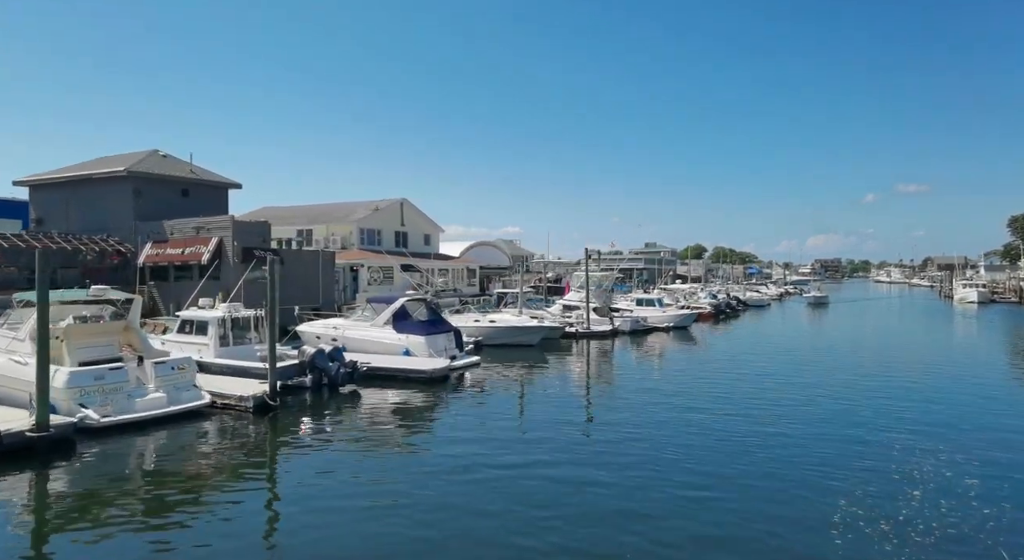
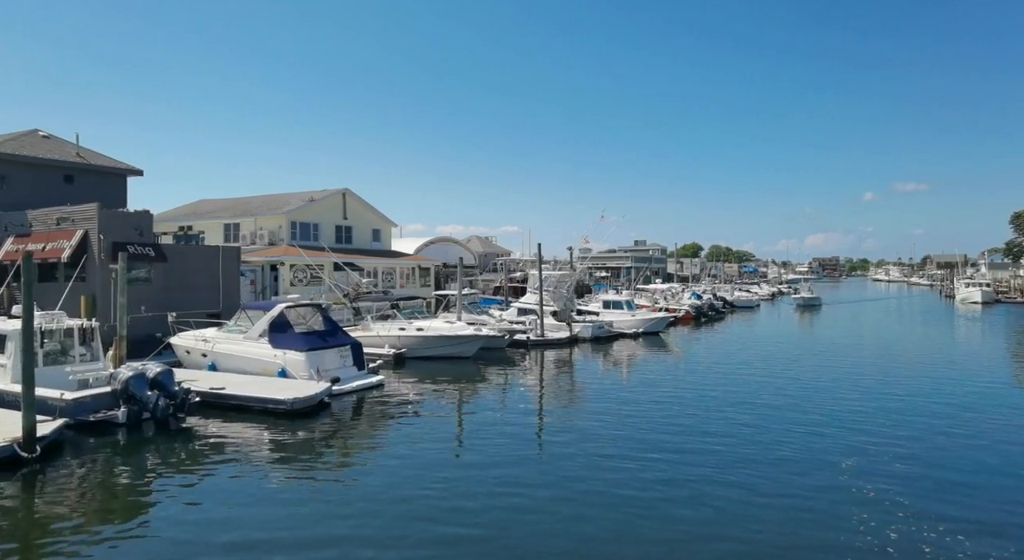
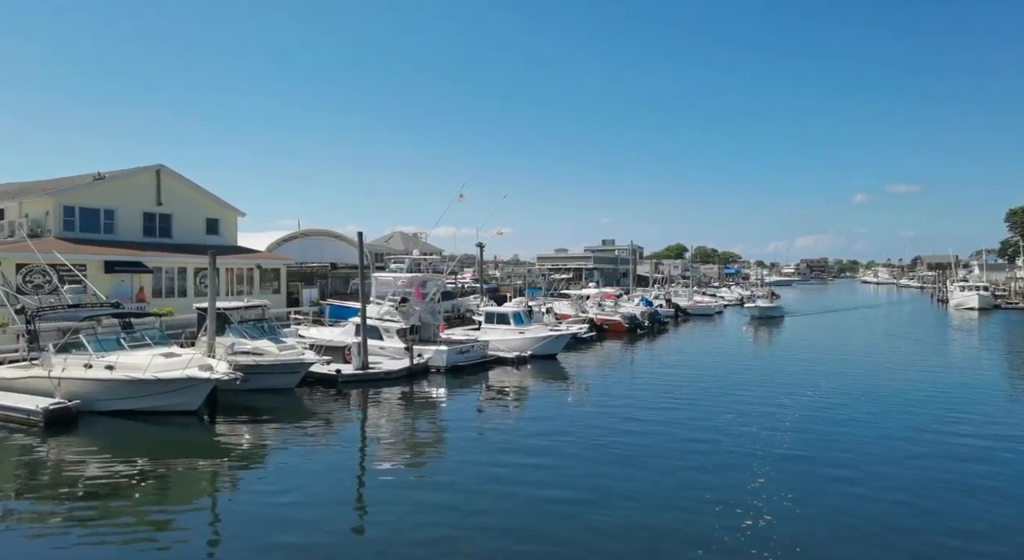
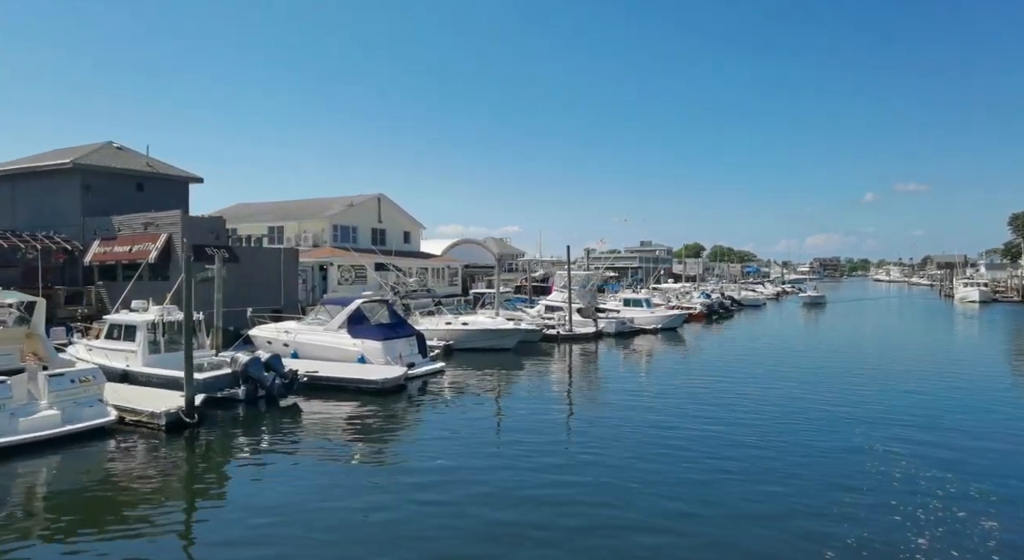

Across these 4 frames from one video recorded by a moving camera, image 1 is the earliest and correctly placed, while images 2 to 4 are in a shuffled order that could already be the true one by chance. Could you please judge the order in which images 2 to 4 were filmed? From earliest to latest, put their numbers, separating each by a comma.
4, 2, 3
